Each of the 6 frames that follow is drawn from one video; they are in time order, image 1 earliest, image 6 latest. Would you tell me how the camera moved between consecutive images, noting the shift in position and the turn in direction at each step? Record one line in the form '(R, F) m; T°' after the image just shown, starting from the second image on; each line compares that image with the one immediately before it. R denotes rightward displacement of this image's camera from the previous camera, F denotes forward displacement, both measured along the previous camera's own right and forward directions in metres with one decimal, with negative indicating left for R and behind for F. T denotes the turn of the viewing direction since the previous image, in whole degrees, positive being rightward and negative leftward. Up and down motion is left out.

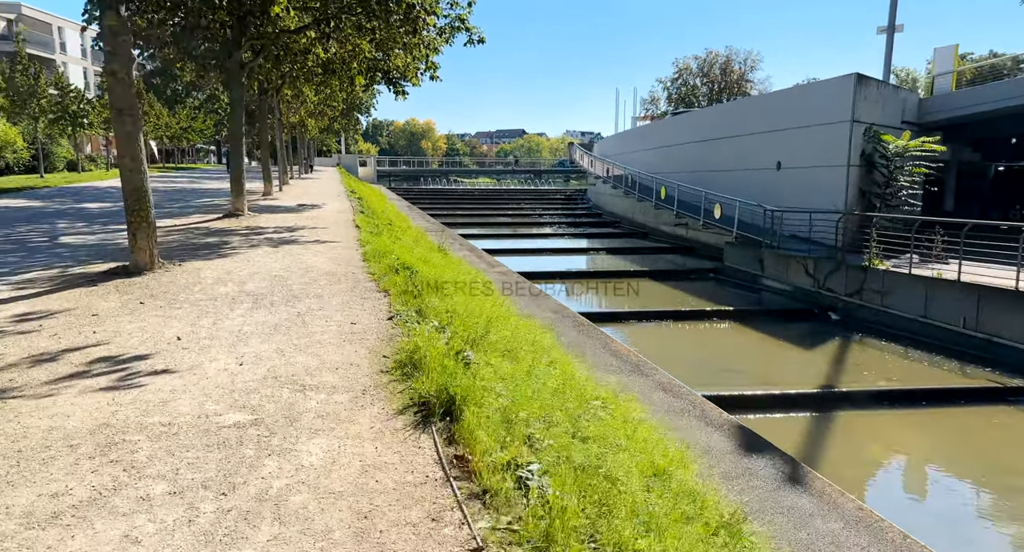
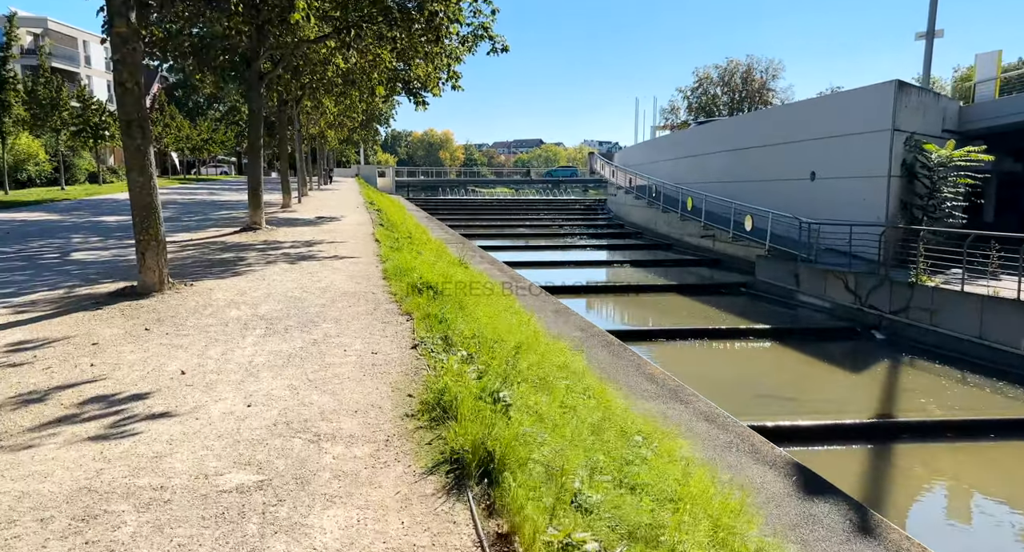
(-0.1, +0.5) m; -1°
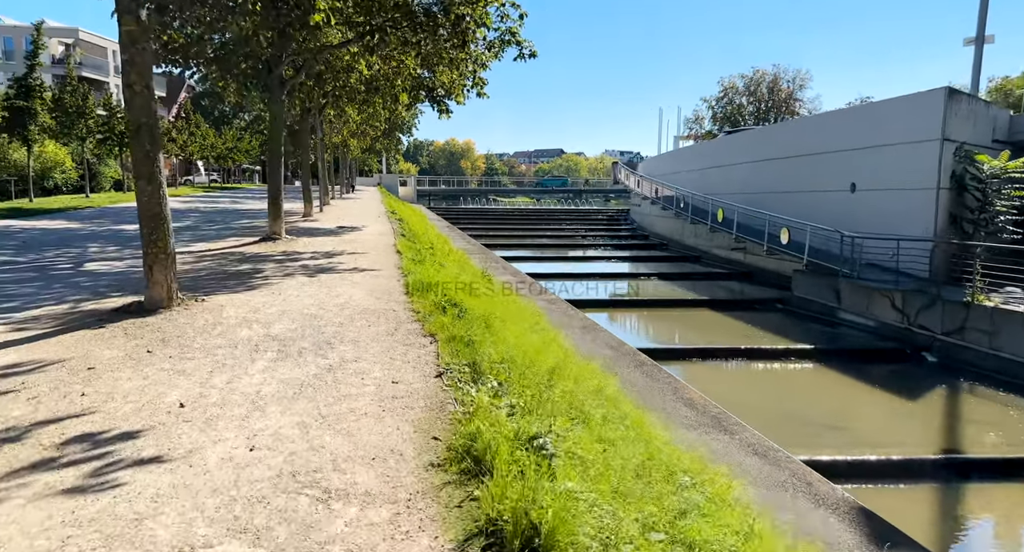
(-0.1, +0.5) m; -2°
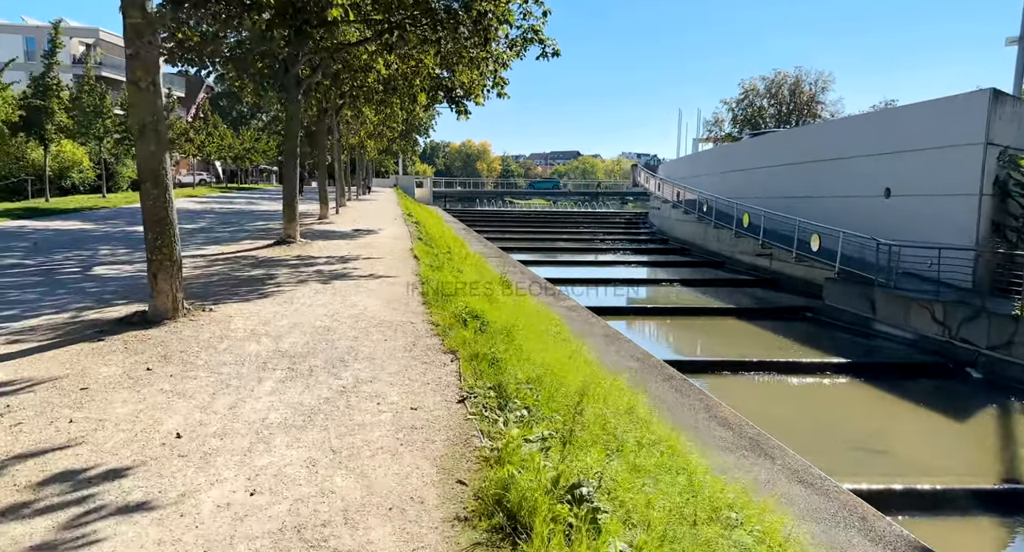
(-0.1, +0.4) m; -1°
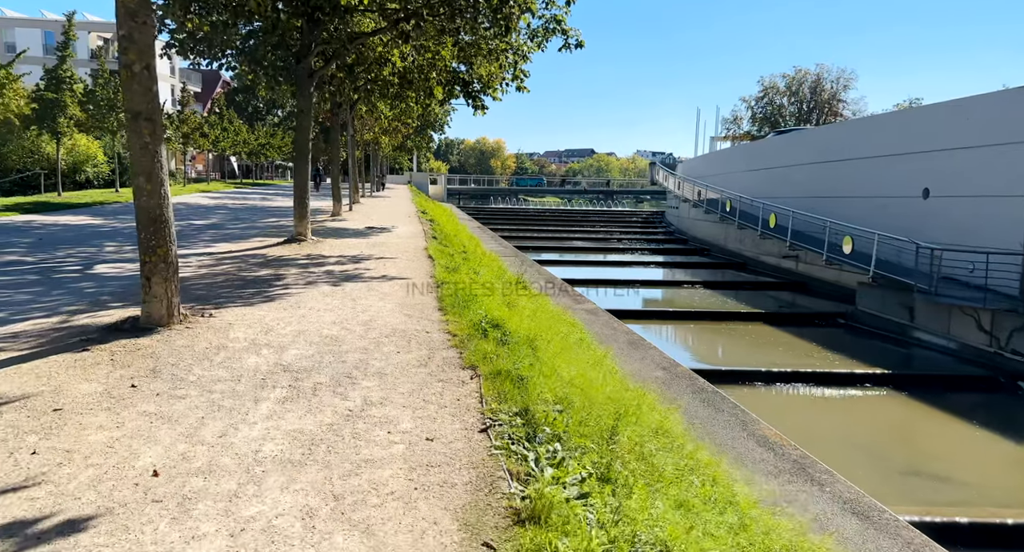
(-0.1, +0.5) m; -1°
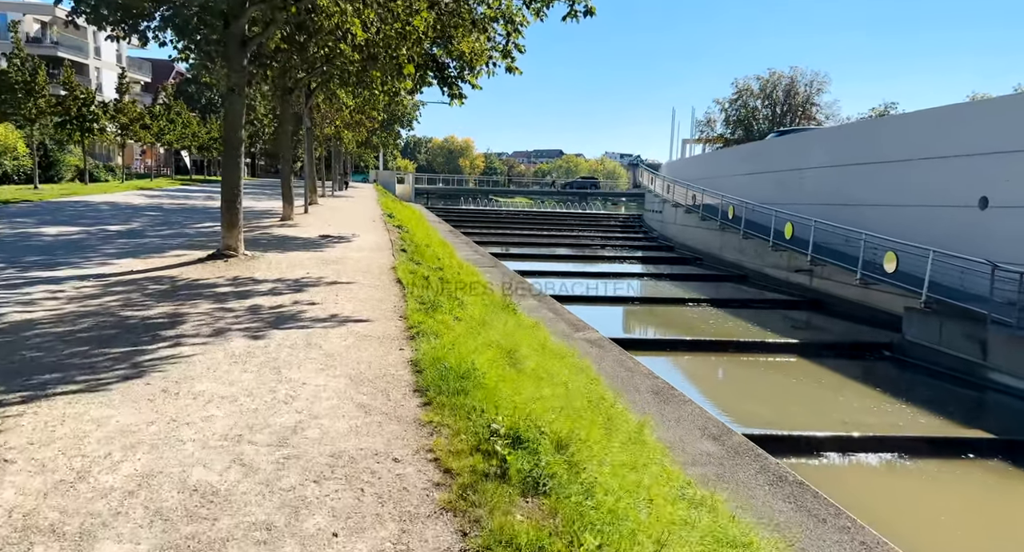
(-0.3, +2.7) m; +3°
